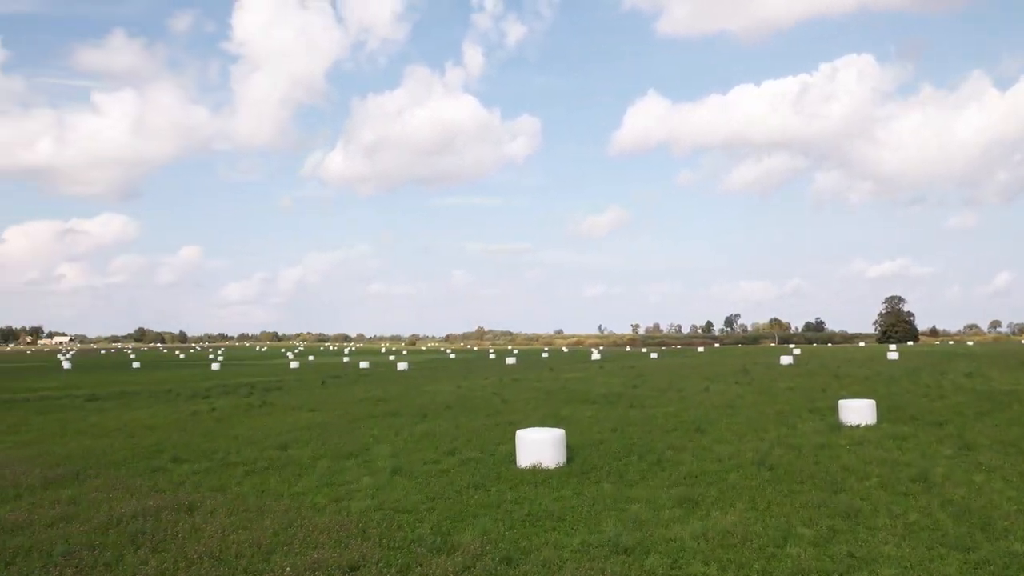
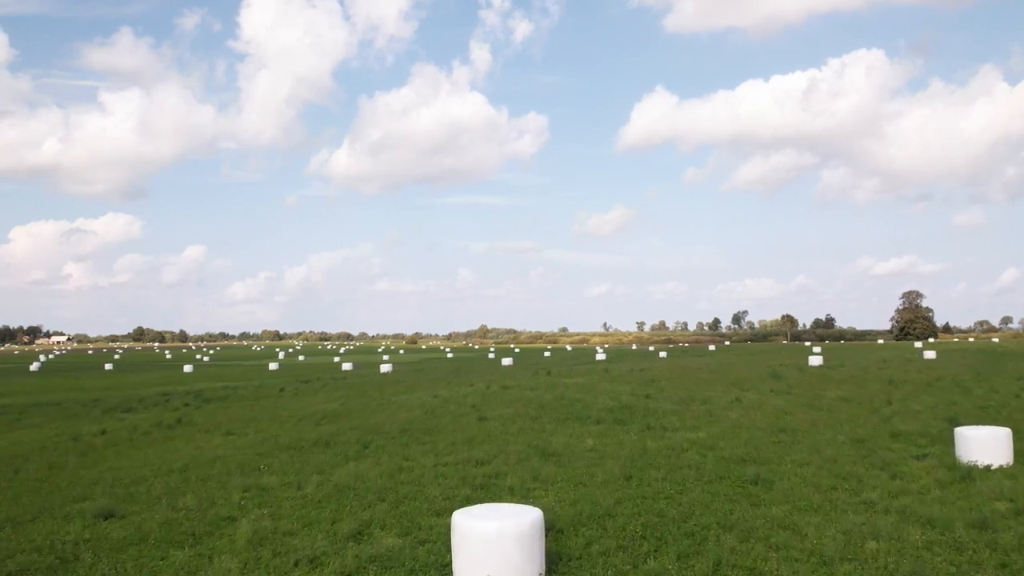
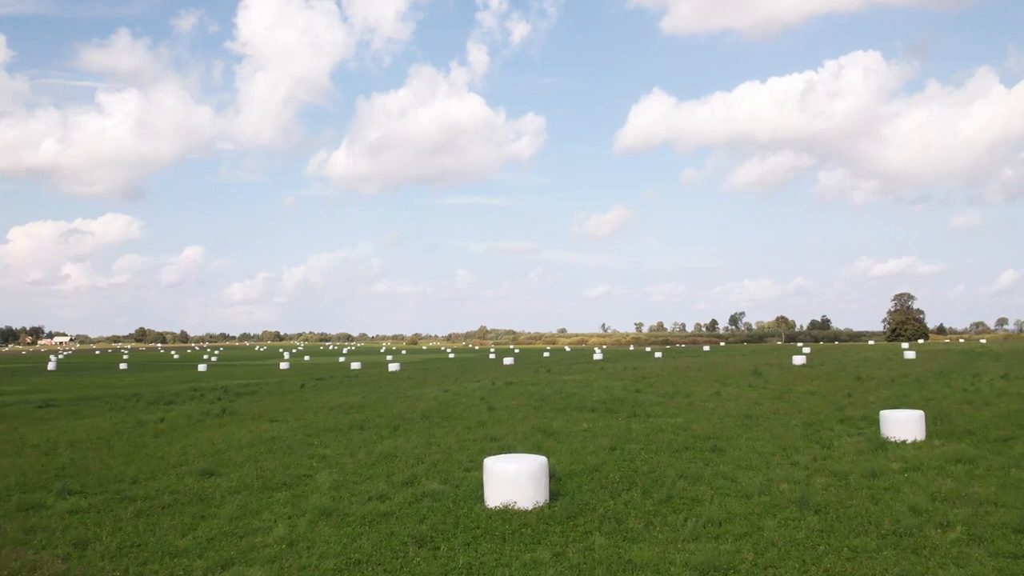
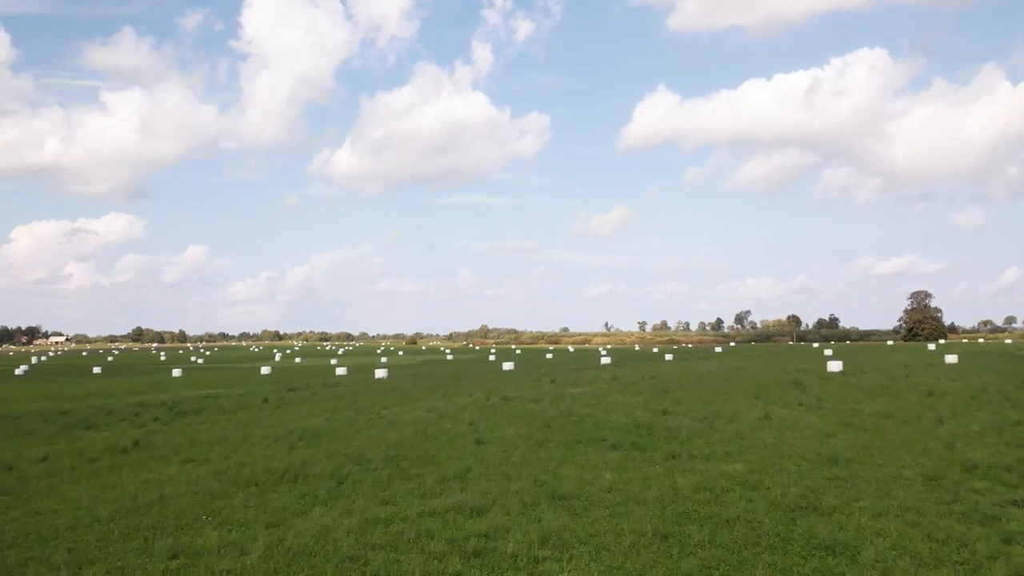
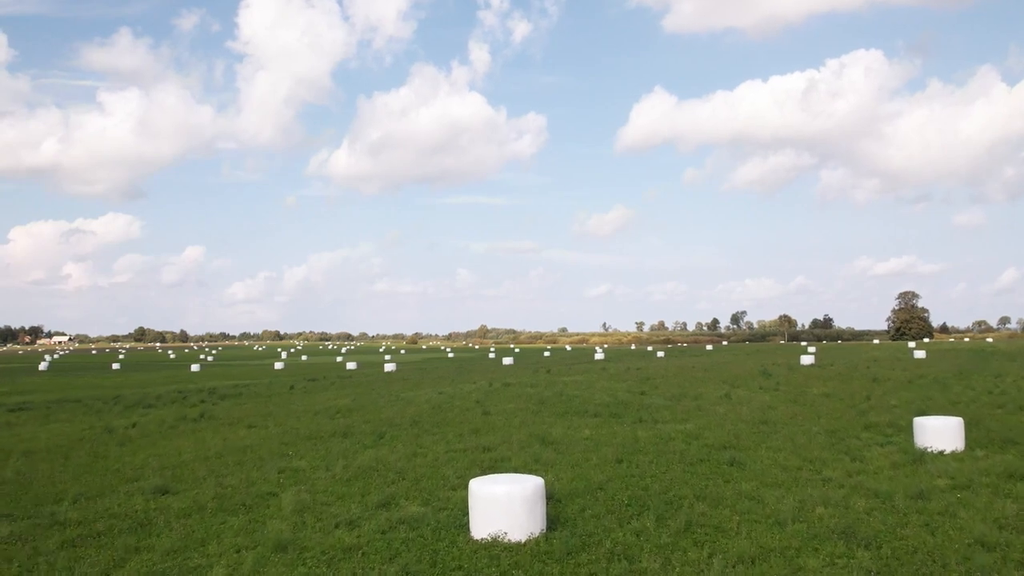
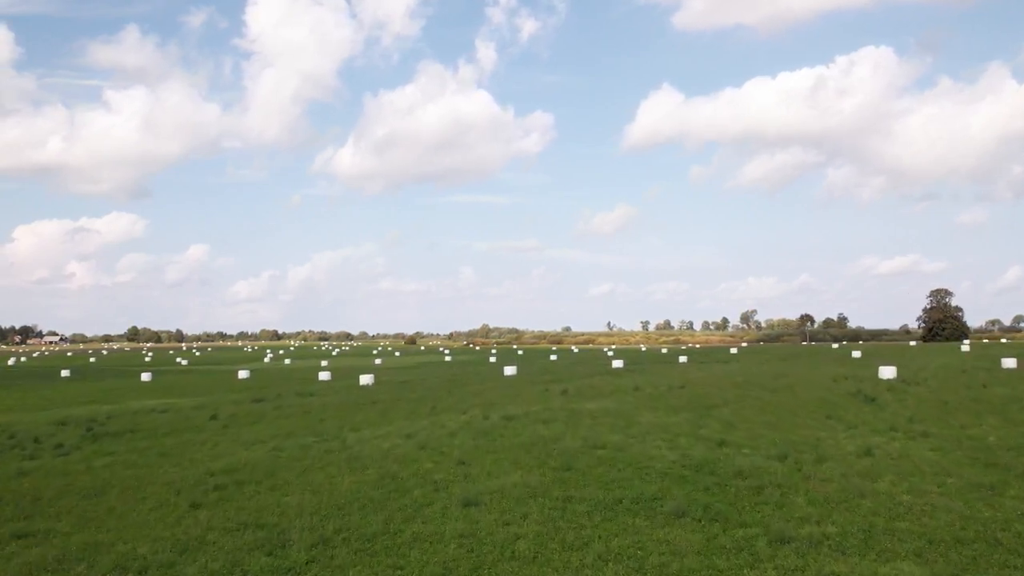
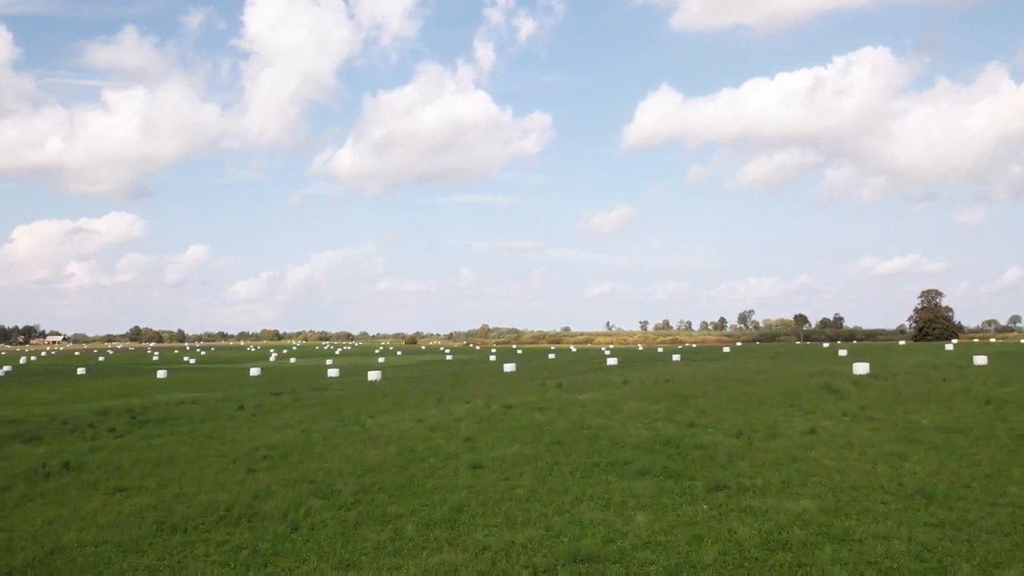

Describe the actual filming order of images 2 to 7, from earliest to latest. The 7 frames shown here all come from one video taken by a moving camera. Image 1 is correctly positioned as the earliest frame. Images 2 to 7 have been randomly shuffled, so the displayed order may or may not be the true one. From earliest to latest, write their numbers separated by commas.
3, 5, 2, 4, 7, 6
